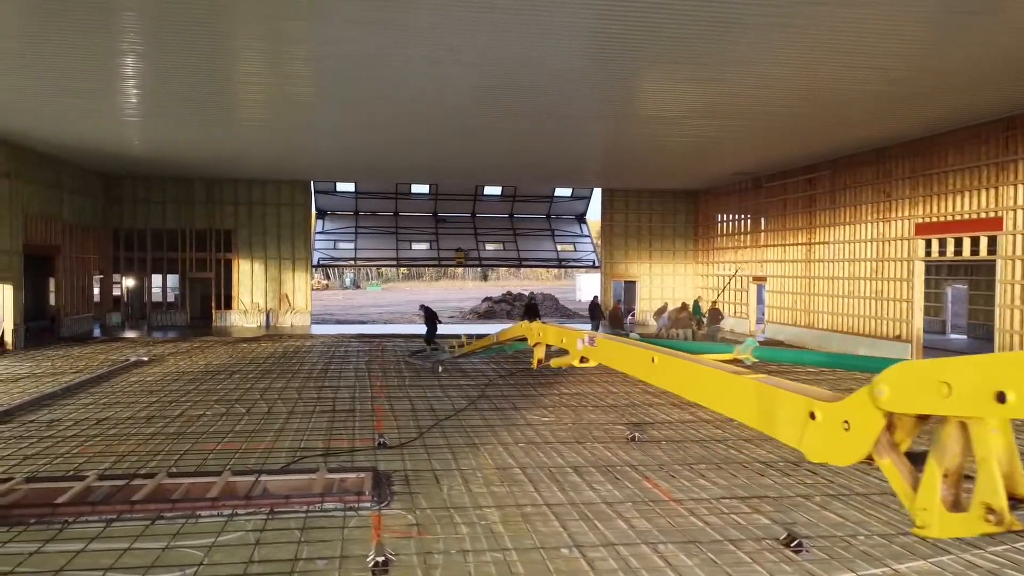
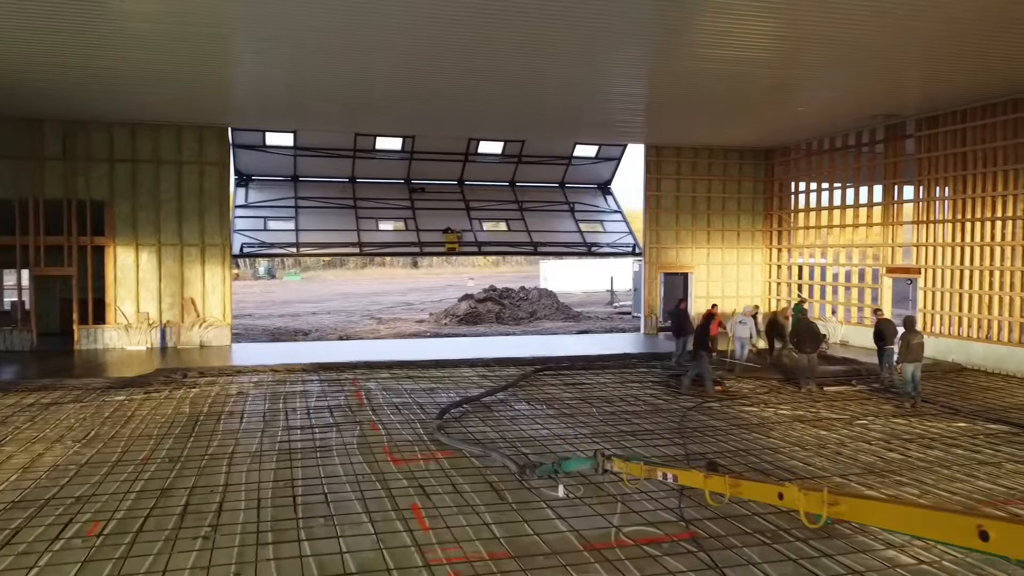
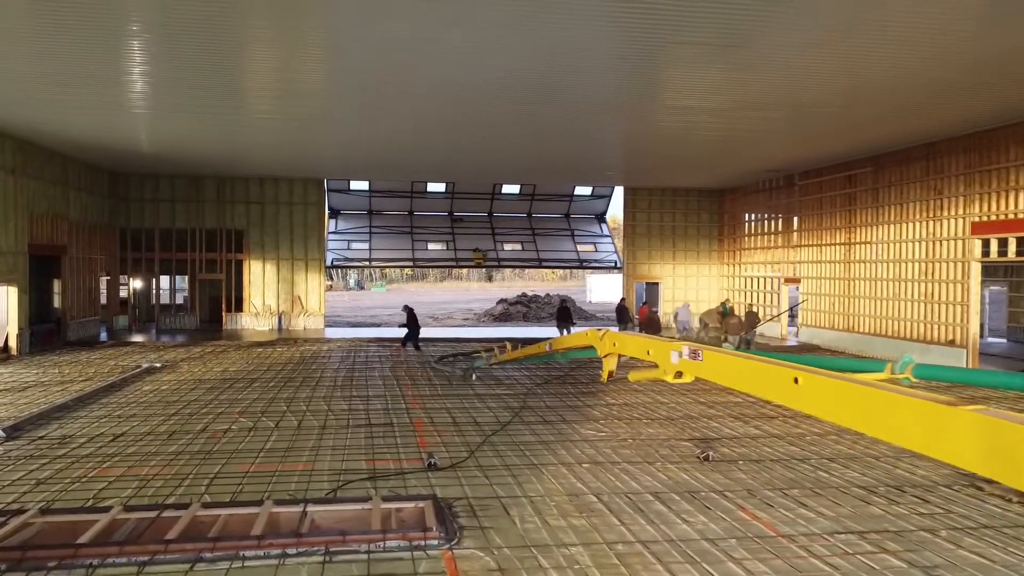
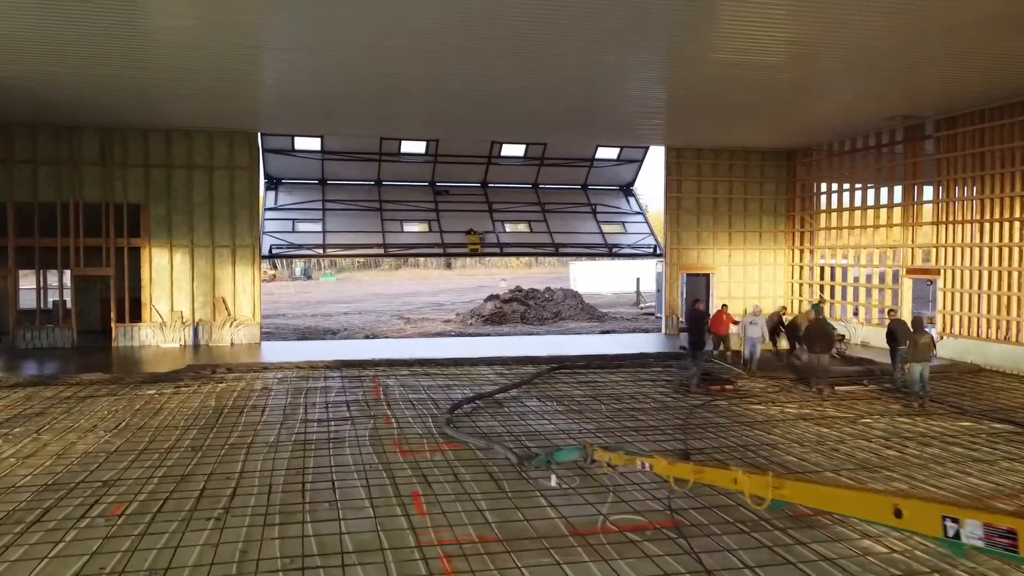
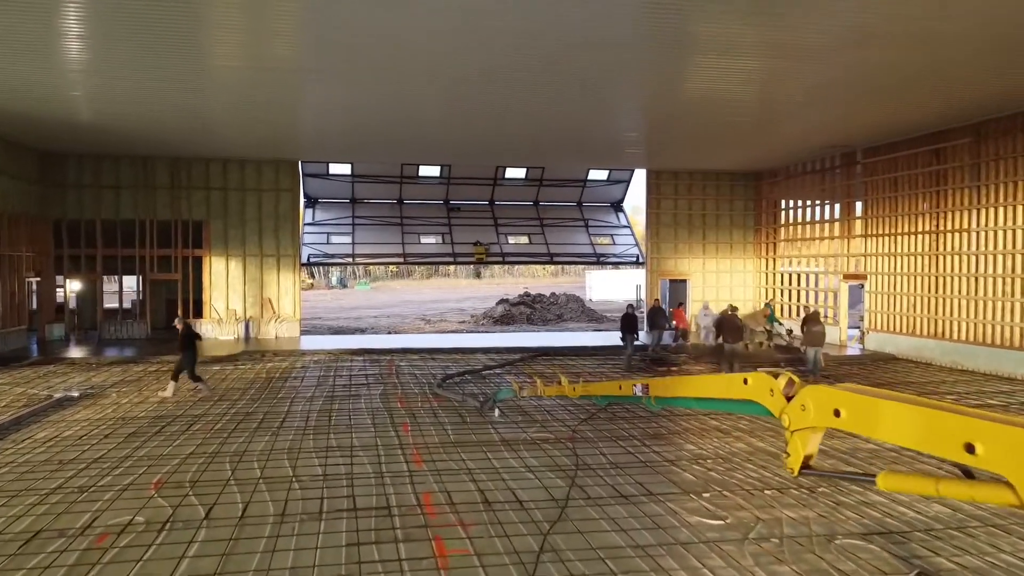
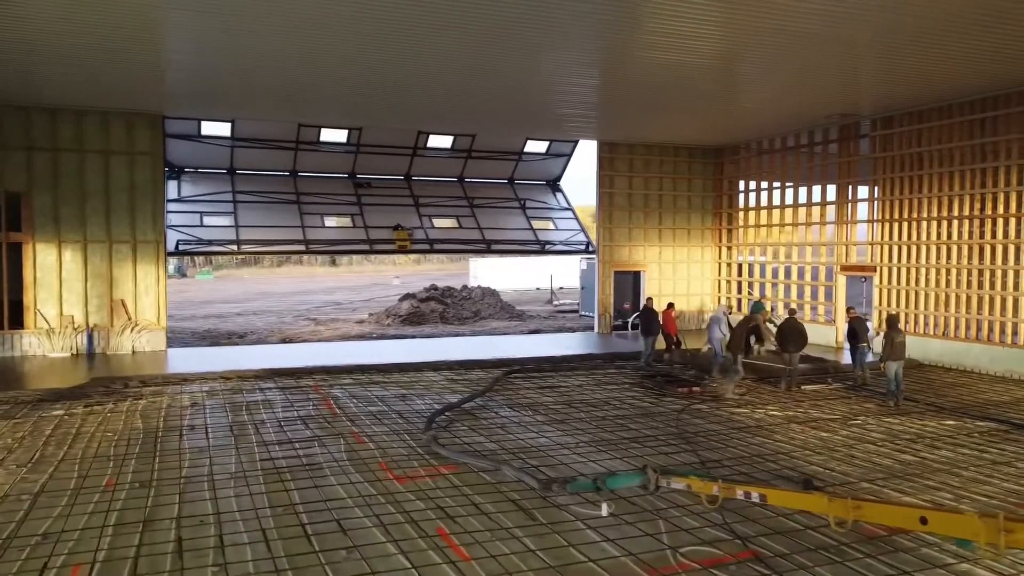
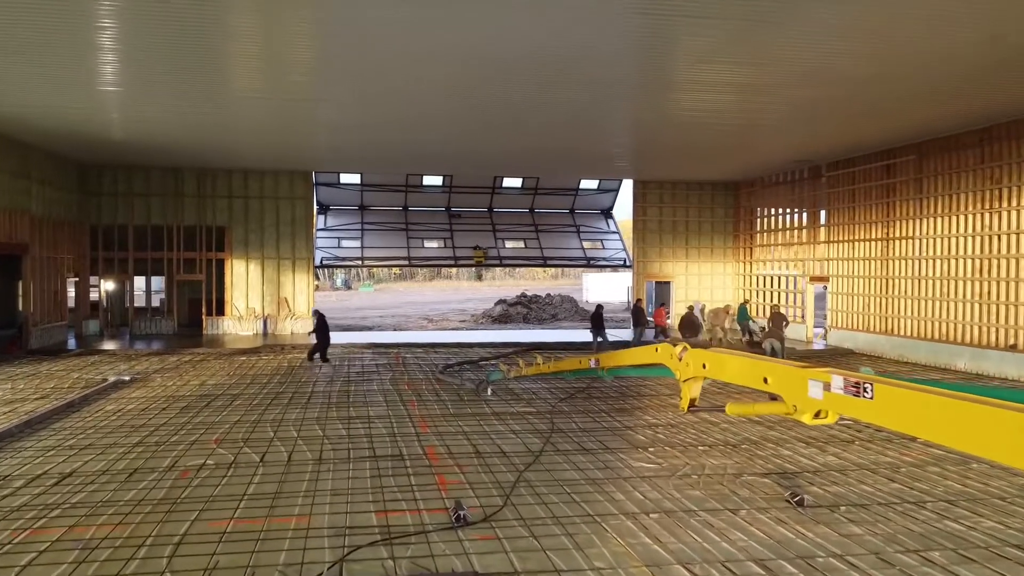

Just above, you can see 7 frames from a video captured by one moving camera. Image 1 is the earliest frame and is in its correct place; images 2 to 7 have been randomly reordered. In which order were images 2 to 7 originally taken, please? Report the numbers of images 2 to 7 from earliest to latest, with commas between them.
3, 7, 5, 4, 2, 6
